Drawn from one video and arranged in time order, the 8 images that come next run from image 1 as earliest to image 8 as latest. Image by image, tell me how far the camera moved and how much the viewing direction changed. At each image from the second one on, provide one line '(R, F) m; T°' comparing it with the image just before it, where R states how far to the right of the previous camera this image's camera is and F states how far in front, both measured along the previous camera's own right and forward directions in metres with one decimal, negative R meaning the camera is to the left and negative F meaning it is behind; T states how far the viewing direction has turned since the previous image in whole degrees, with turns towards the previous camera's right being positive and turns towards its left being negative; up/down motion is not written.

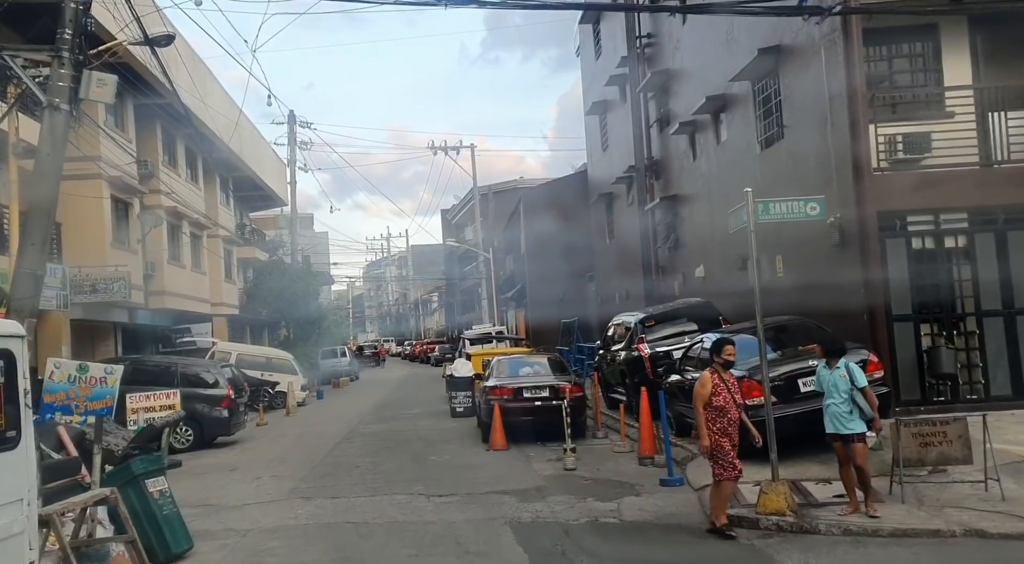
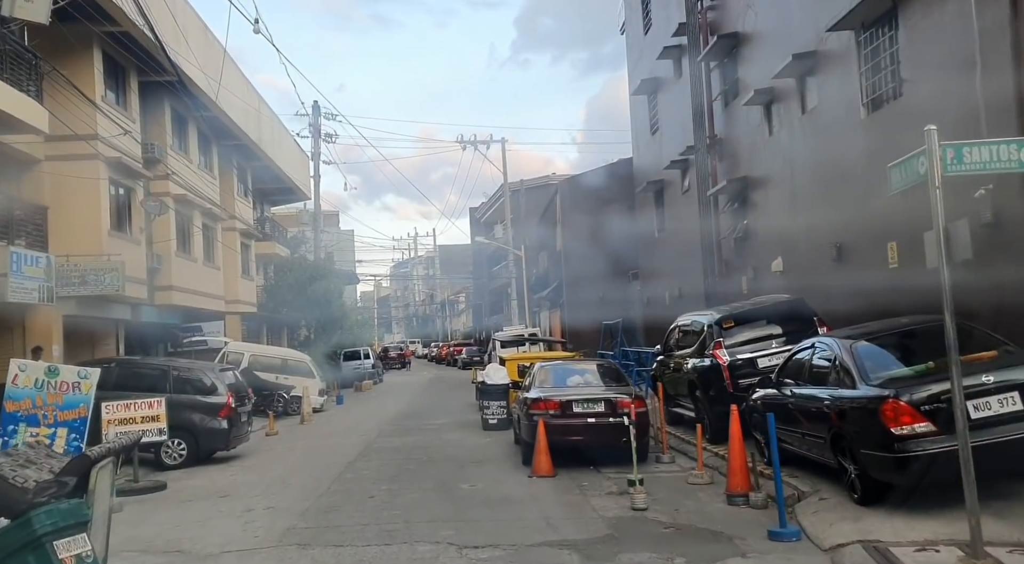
(-0.3, +2.5) m; -2°
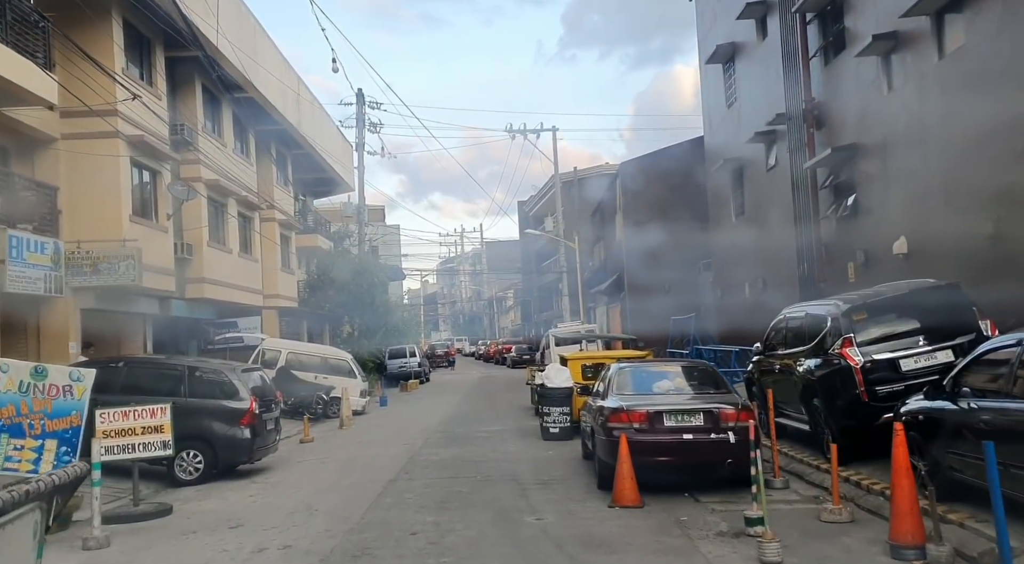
(-0.3, +2.3) m; -3°
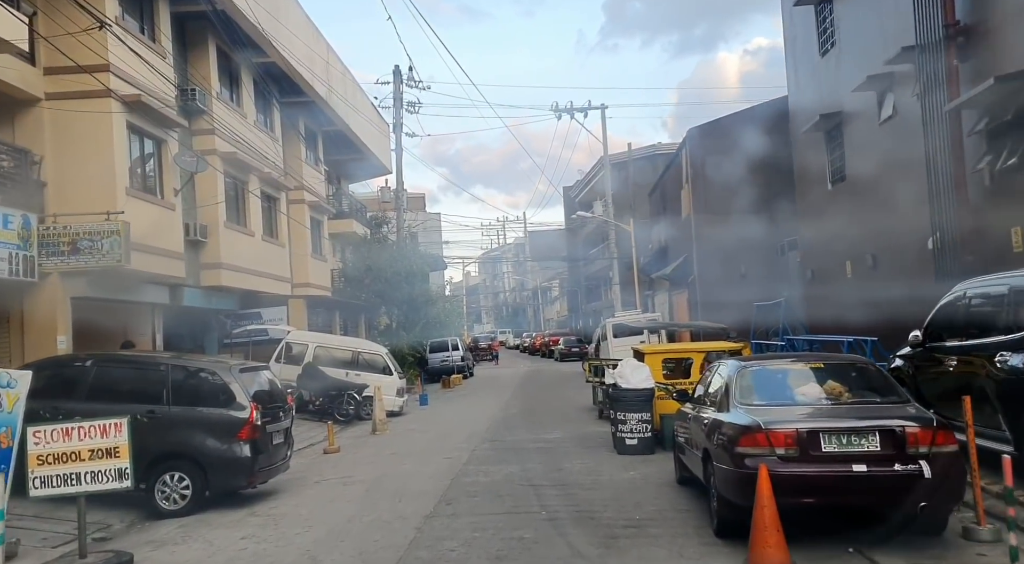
(-0.4, +3.0) m; -3°
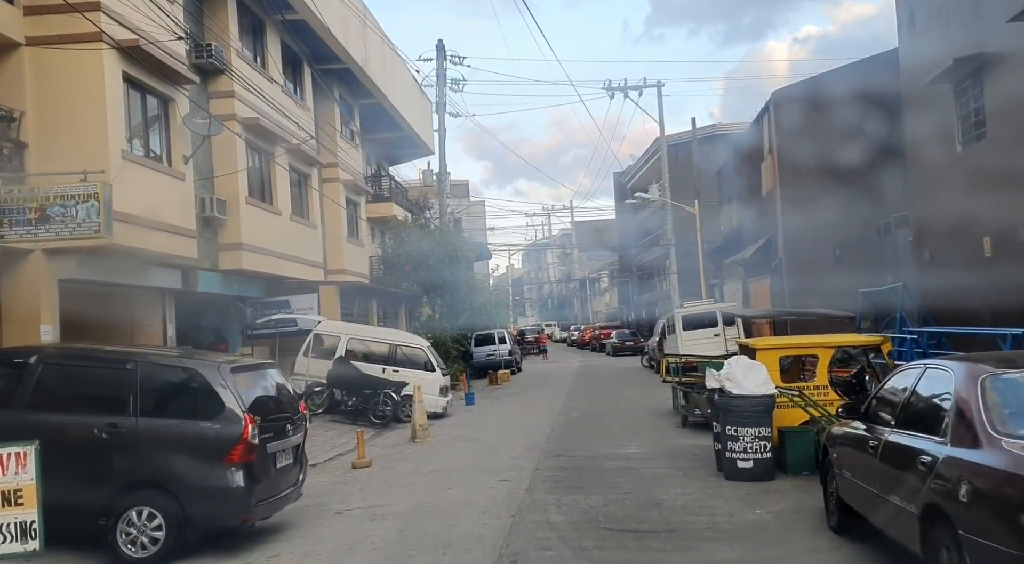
(-0.4, +2.8) m; -3°
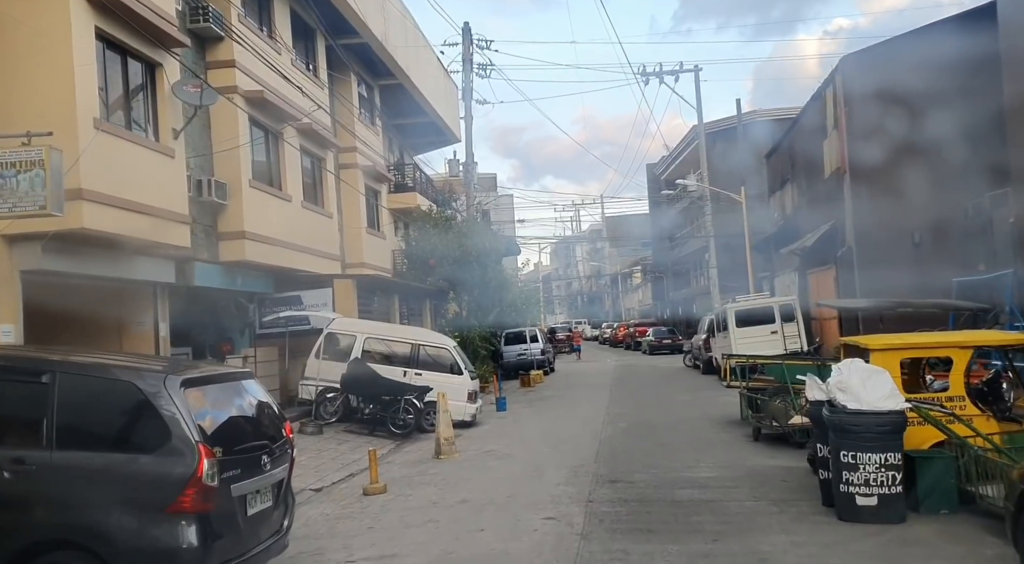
(-0.2, +2.2) m; -2°
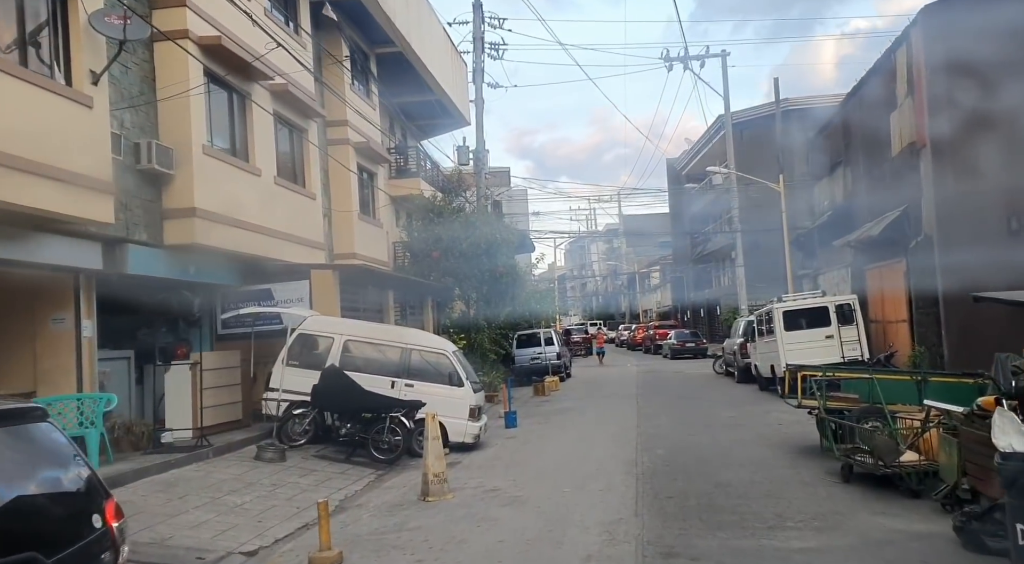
(0.0, +3.1) m; -1°
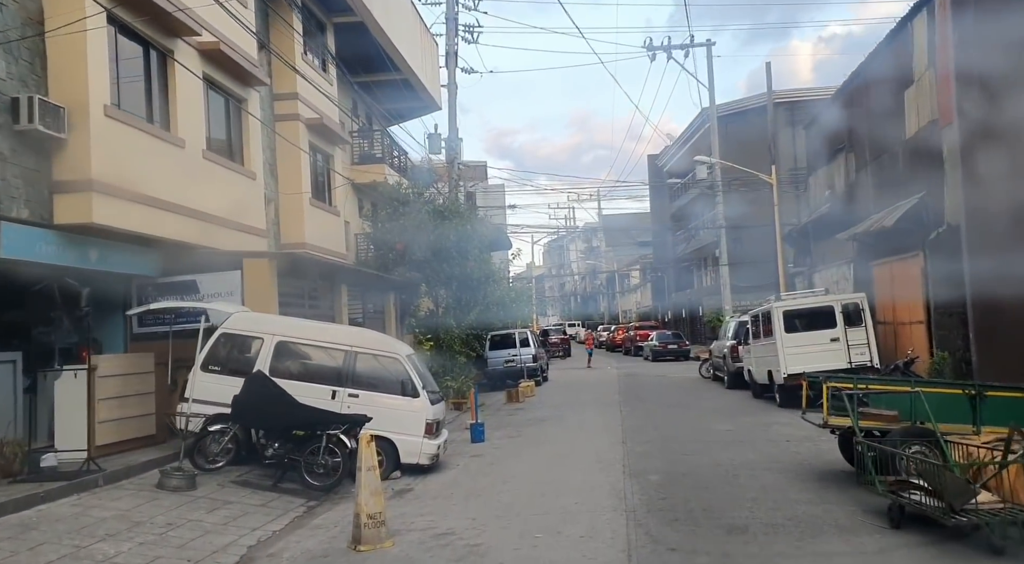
(+0.2, +2.2) m; +1°
